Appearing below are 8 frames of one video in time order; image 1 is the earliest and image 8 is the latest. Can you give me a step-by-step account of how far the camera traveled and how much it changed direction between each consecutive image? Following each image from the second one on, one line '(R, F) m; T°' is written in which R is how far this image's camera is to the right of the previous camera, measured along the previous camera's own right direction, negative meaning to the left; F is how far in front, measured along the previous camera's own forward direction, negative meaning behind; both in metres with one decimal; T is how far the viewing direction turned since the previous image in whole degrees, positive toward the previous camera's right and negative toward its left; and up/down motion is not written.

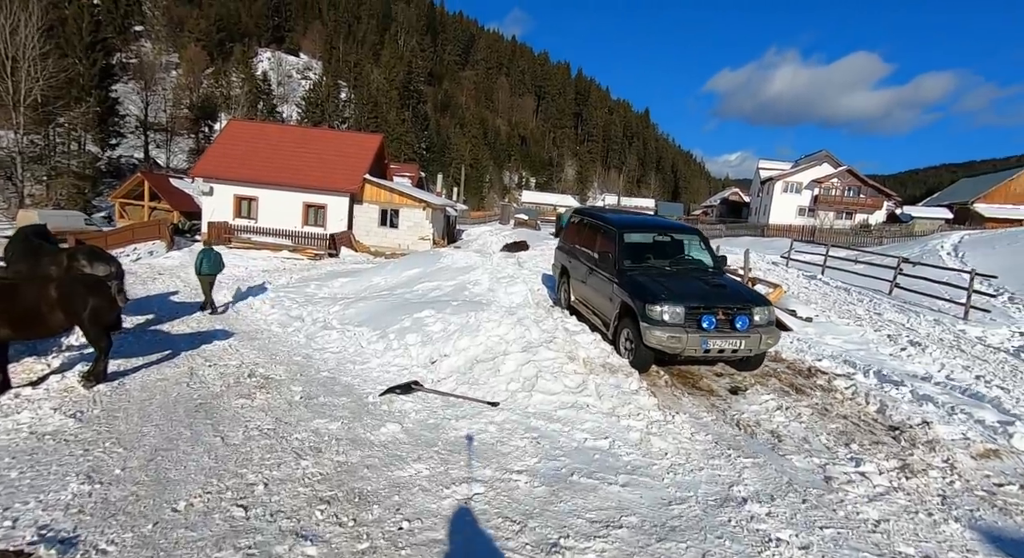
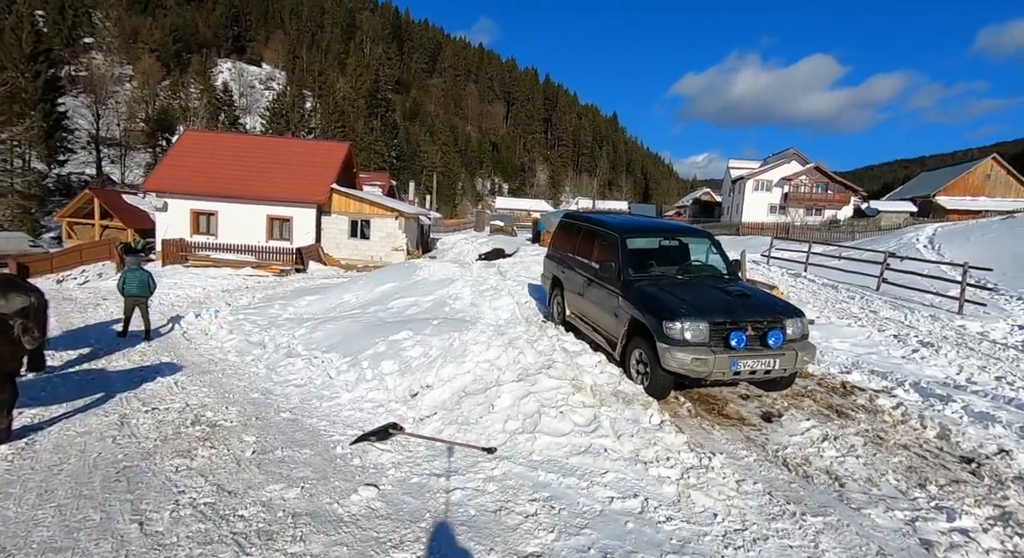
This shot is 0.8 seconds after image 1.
(-0.2, +0.9) m; +3°
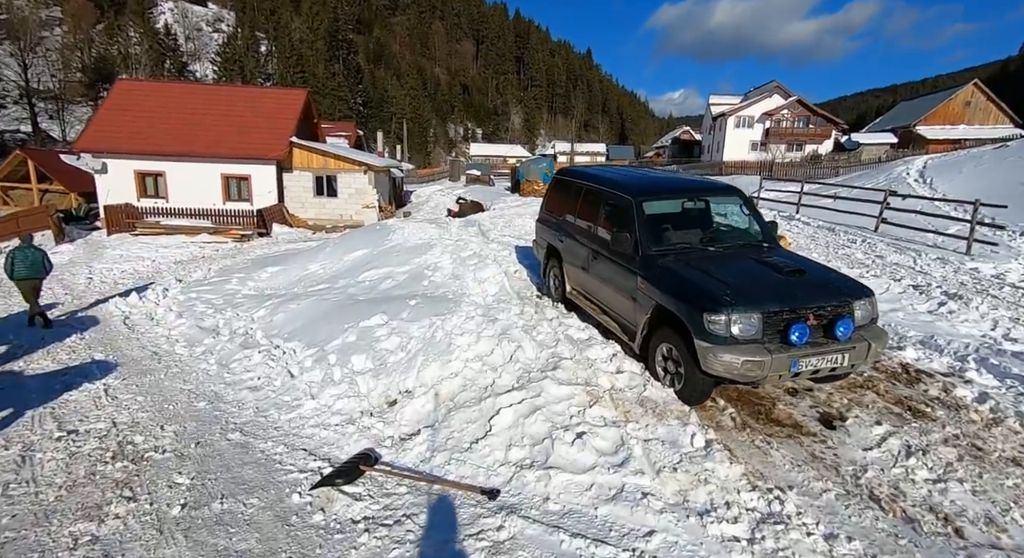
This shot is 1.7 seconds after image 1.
(-0.1, +1.2) m; +2°
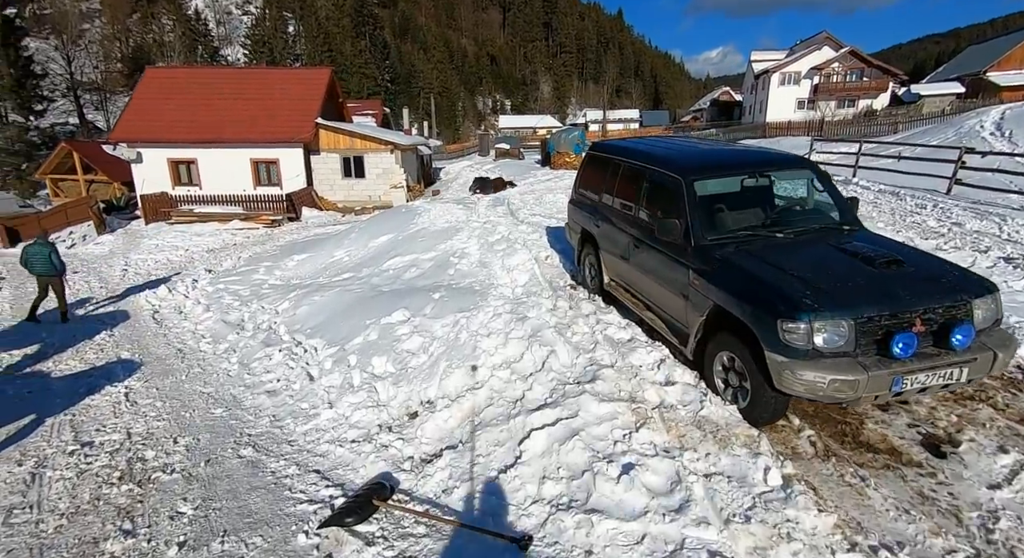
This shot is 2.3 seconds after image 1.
(0.0, +0.7) m; -4°
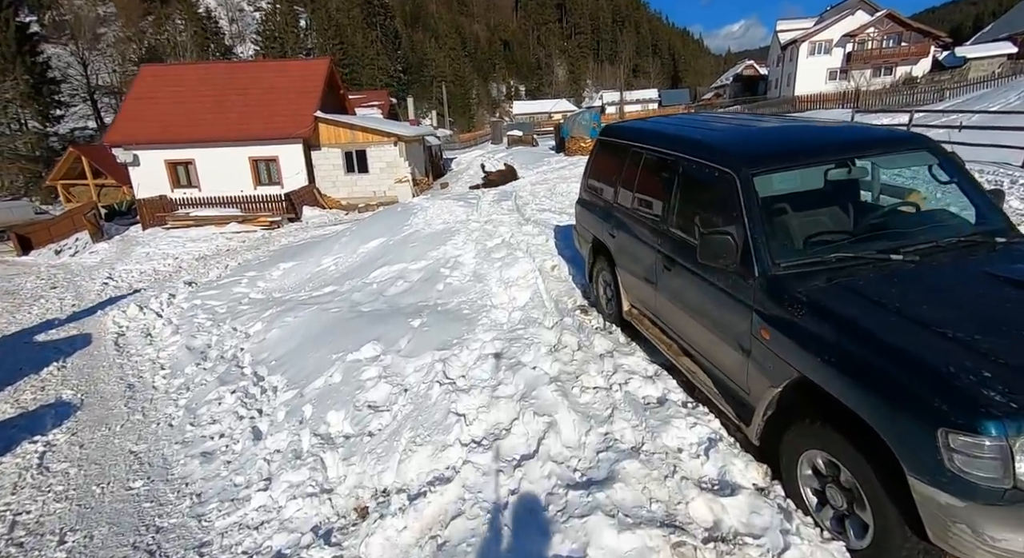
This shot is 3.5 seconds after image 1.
(+0.3, +1.4) m; -2°
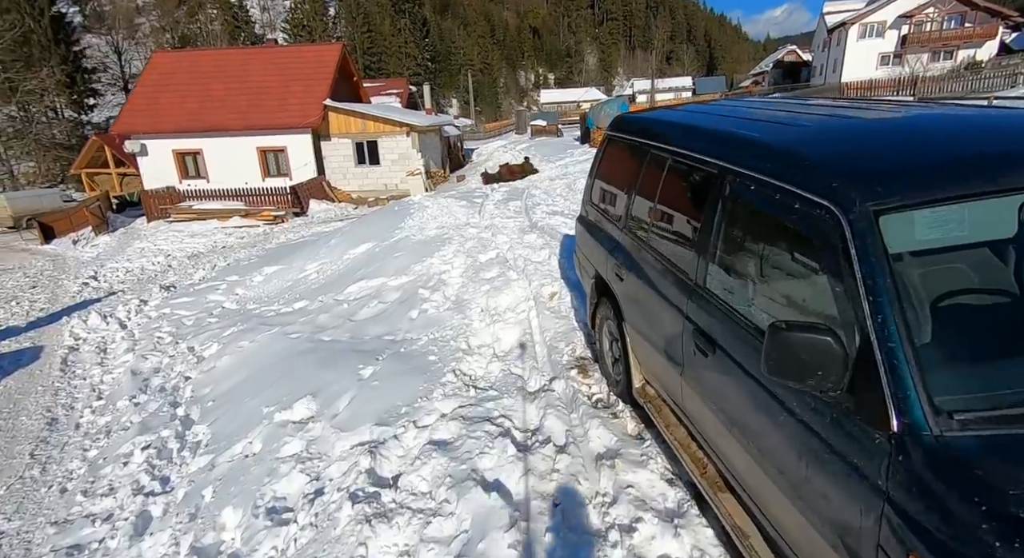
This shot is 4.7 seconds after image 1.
(+0.4, +1.4) m; -3°
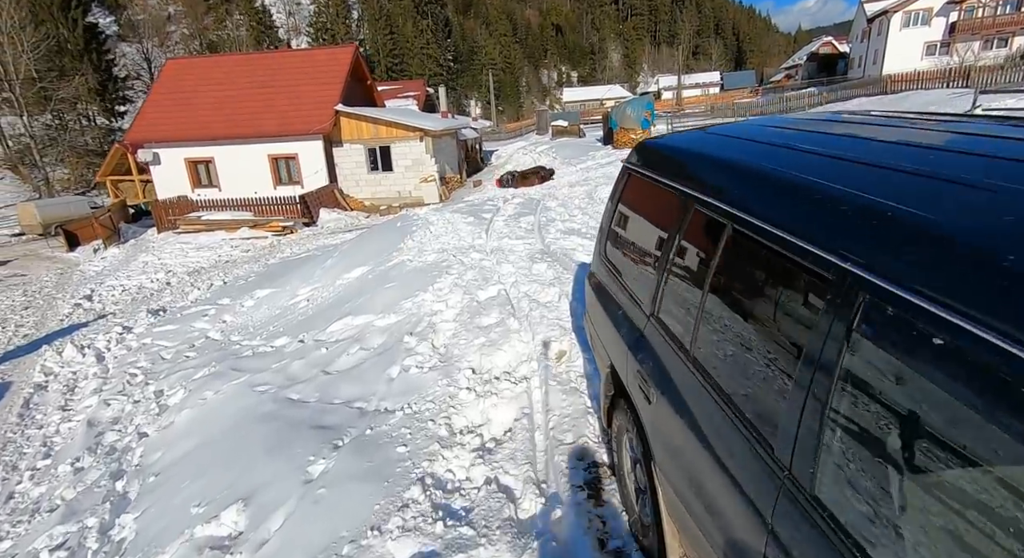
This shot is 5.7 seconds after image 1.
(+0.2, +1.1) m; -3°
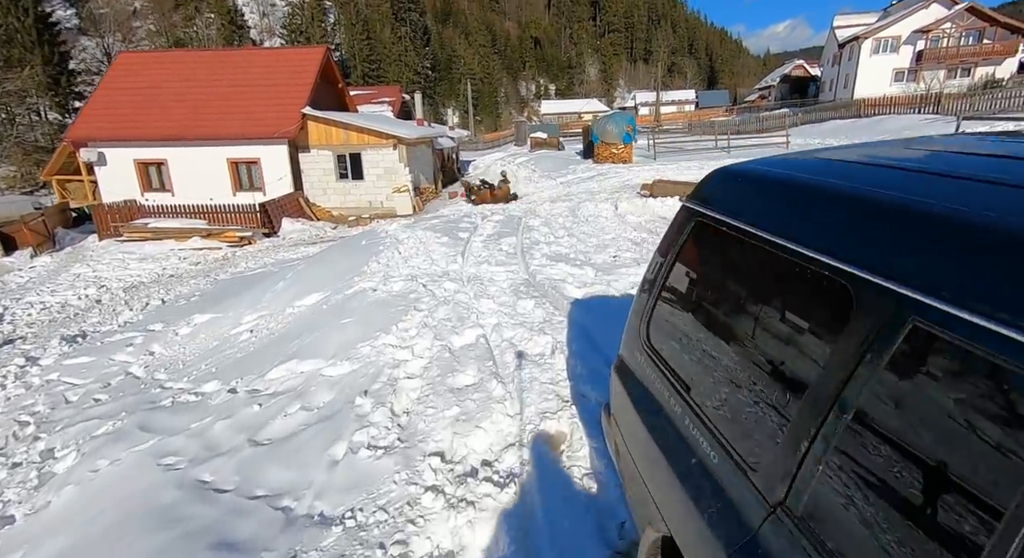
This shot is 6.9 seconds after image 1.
(-0.1, +1.0) m; +3°
